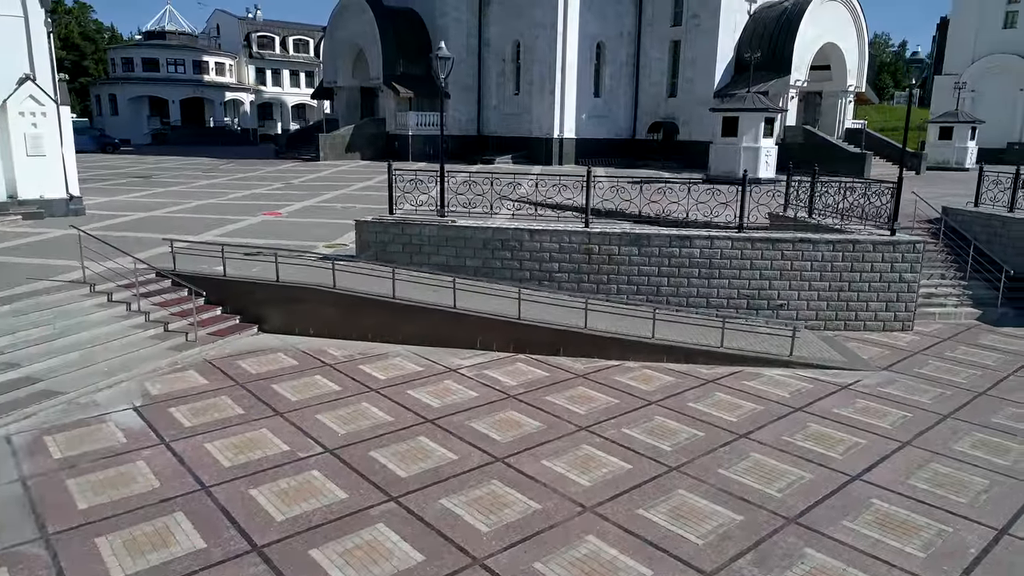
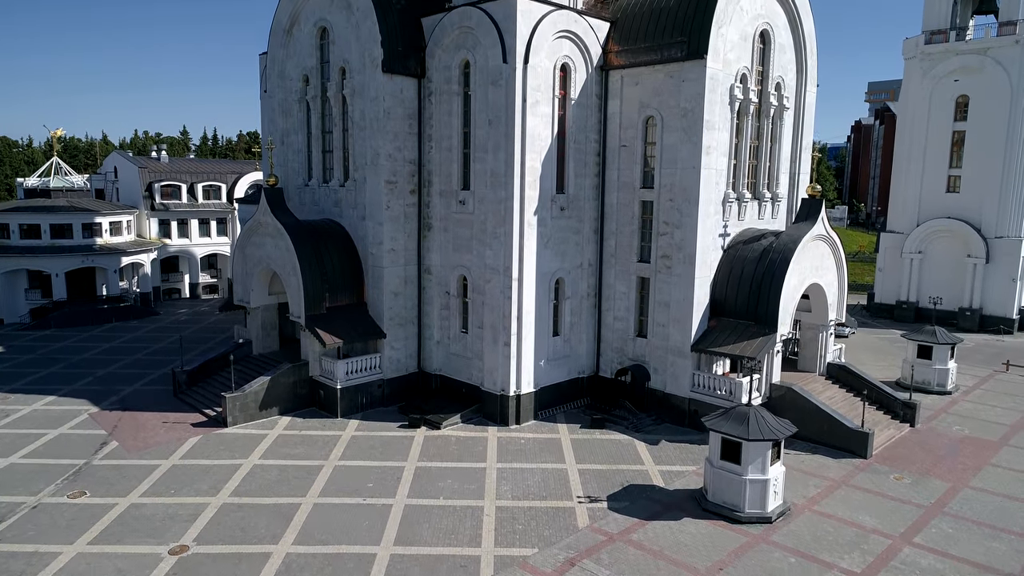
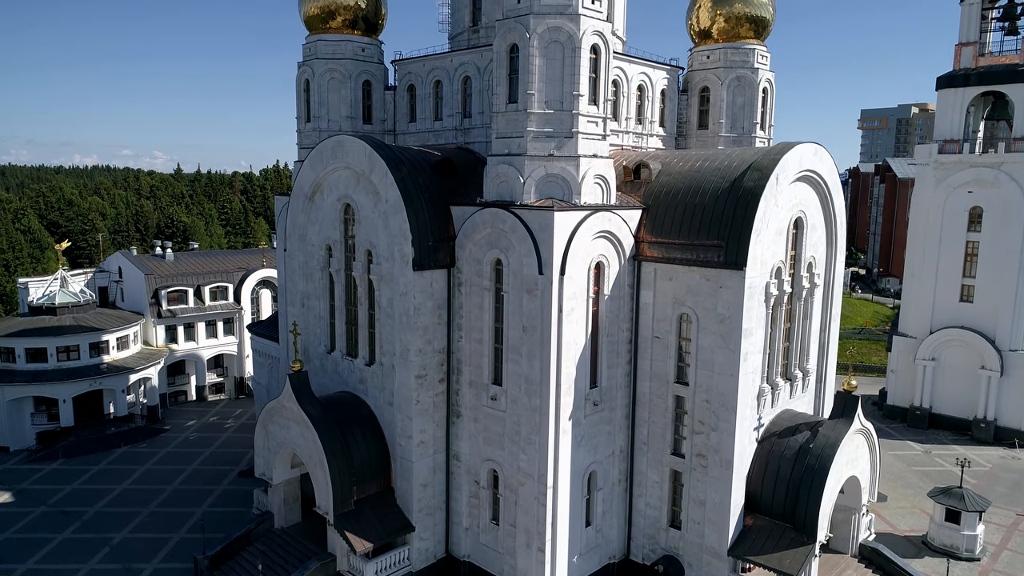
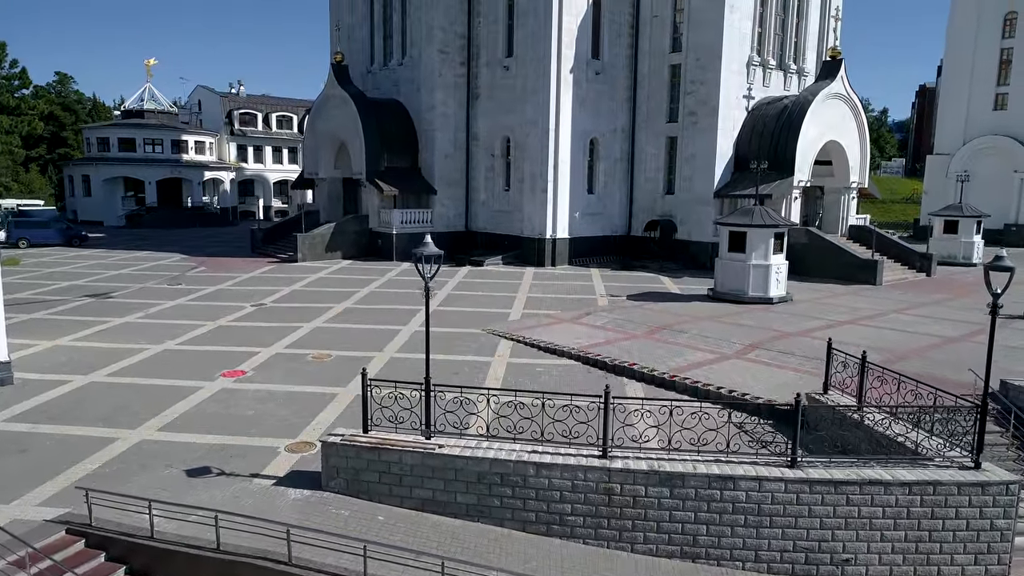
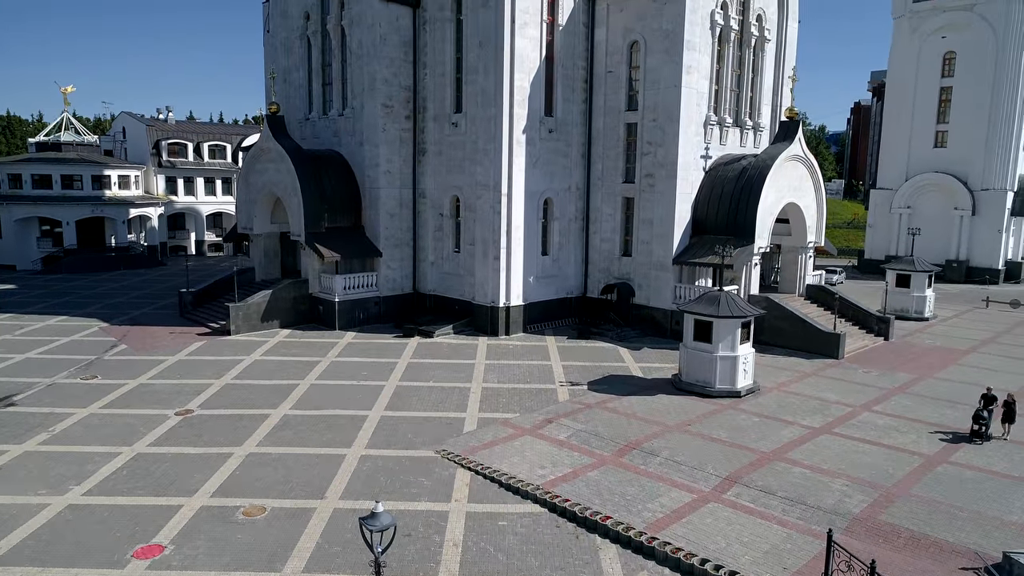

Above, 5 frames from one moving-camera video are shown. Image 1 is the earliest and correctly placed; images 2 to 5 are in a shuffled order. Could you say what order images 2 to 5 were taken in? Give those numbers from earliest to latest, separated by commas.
4, 5, 2, 3
